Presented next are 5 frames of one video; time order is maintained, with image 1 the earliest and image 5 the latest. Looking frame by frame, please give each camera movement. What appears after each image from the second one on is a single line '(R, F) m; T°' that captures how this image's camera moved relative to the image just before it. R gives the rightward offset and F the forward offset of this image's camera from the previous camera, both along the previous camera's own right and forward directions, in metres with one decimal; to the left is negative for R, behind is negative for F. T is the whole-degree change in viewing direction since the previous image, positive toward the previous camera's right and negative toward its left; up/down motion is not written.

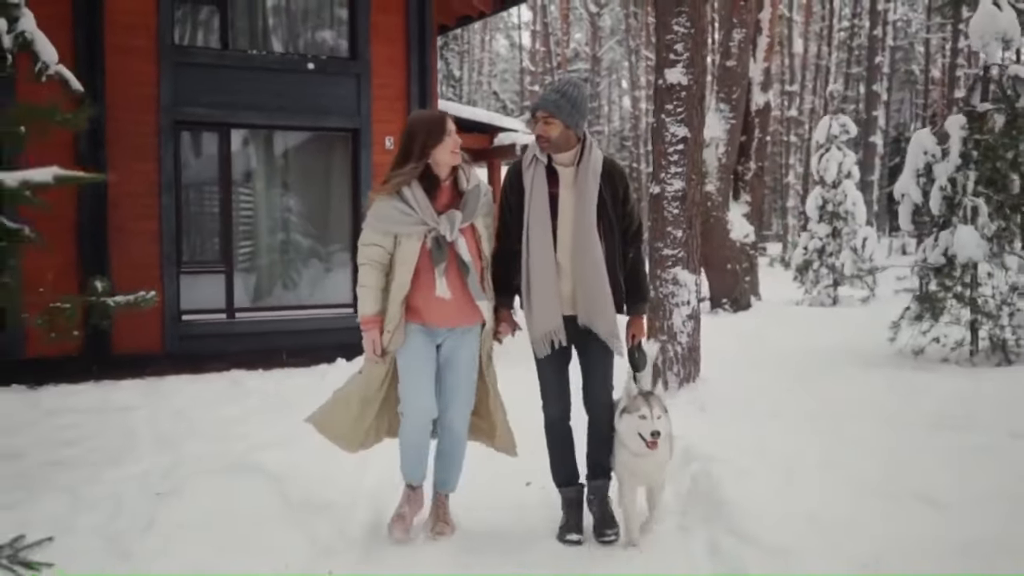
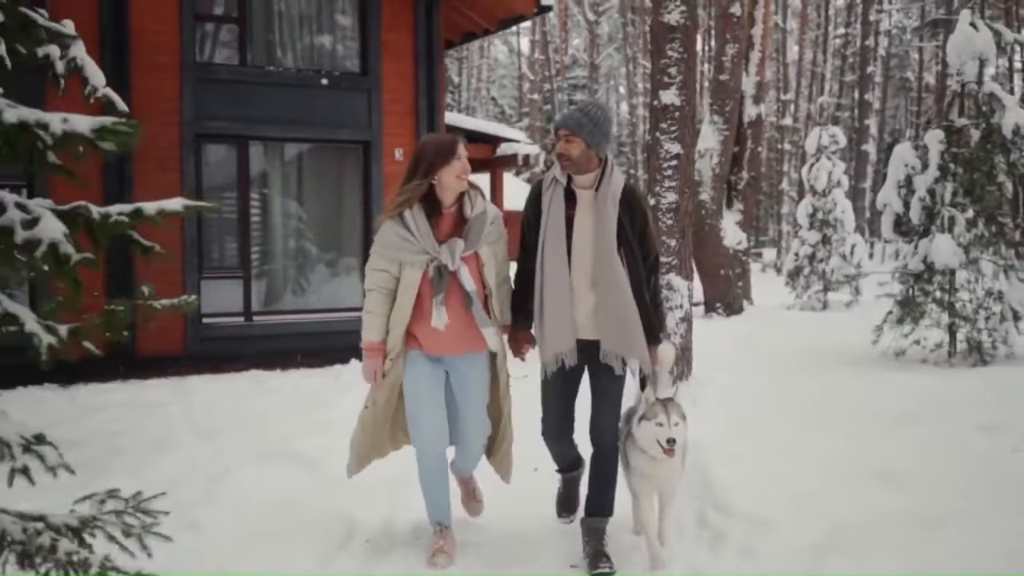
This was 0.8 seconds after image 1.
(-0.1, -0.6) m; 0°
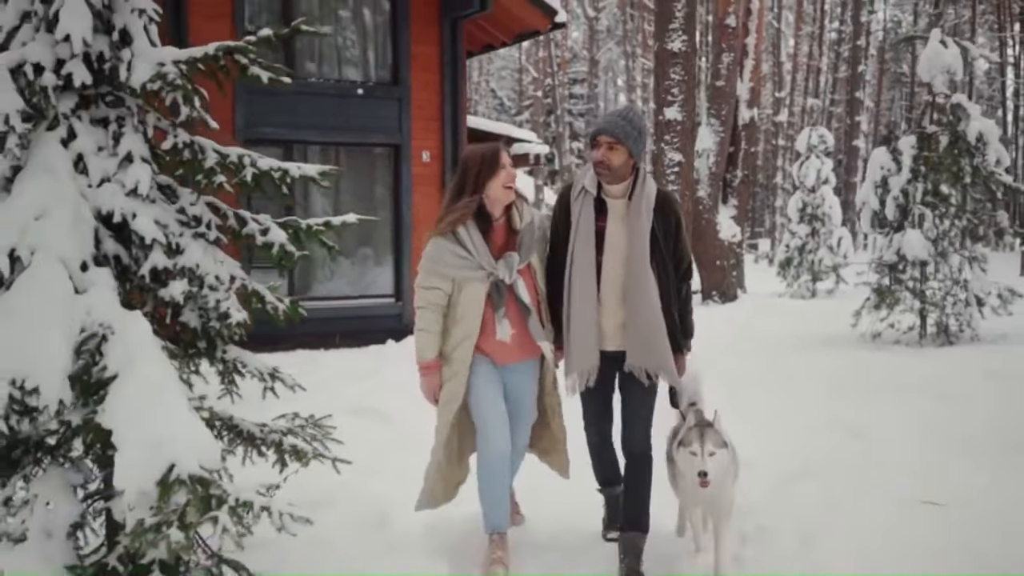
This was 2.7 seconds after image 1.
(-0.2, -1.2) m; 0°
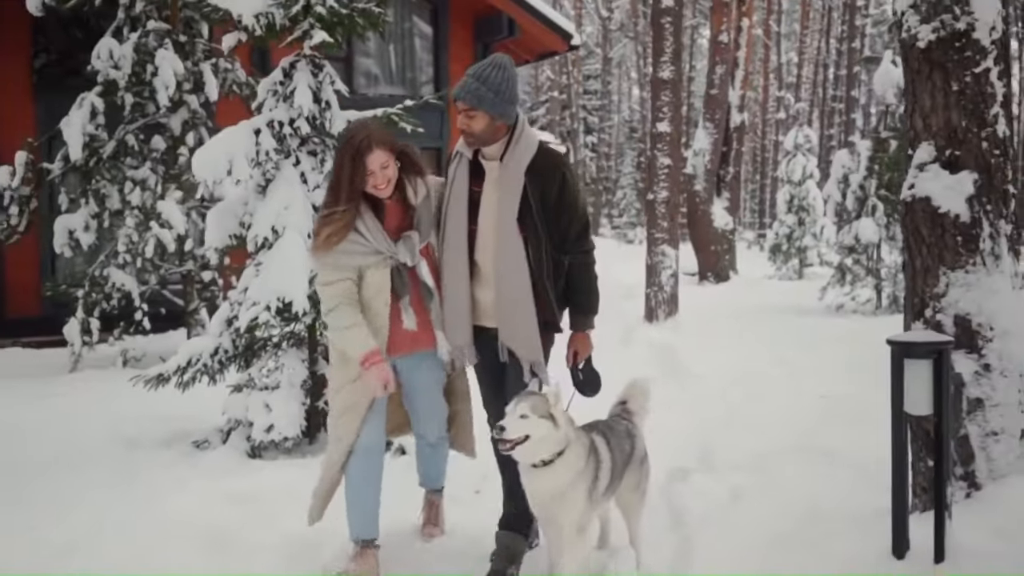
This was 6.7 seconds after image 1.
(-0.1, -2.5) m; -1°
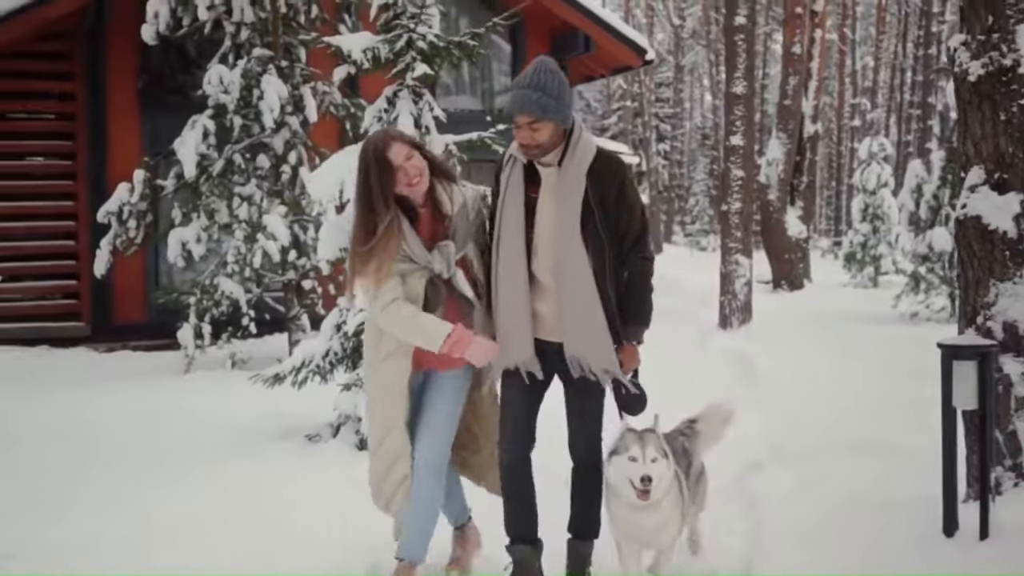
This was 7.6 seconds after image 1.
(-0.1, -0.5) m; -4°
